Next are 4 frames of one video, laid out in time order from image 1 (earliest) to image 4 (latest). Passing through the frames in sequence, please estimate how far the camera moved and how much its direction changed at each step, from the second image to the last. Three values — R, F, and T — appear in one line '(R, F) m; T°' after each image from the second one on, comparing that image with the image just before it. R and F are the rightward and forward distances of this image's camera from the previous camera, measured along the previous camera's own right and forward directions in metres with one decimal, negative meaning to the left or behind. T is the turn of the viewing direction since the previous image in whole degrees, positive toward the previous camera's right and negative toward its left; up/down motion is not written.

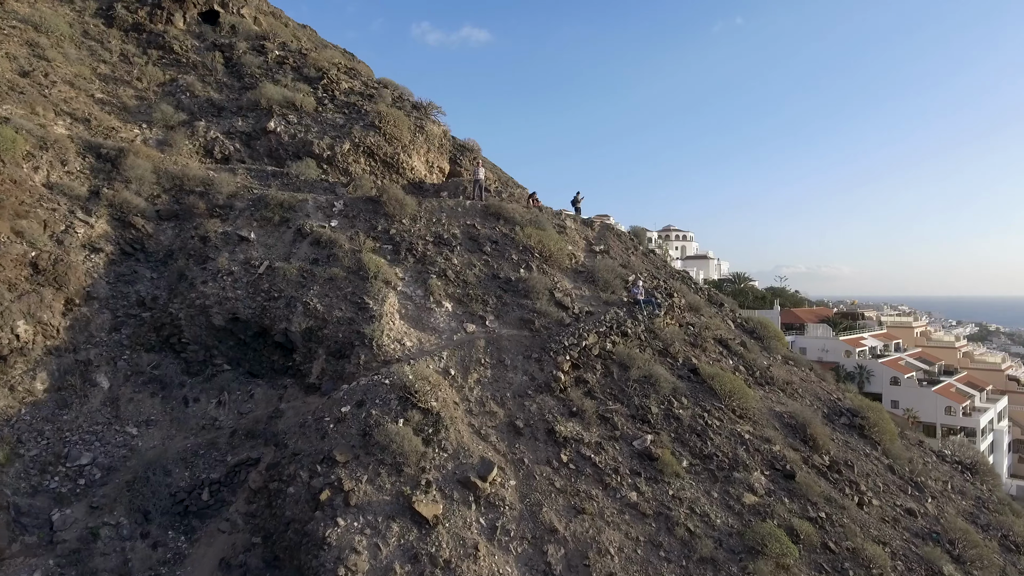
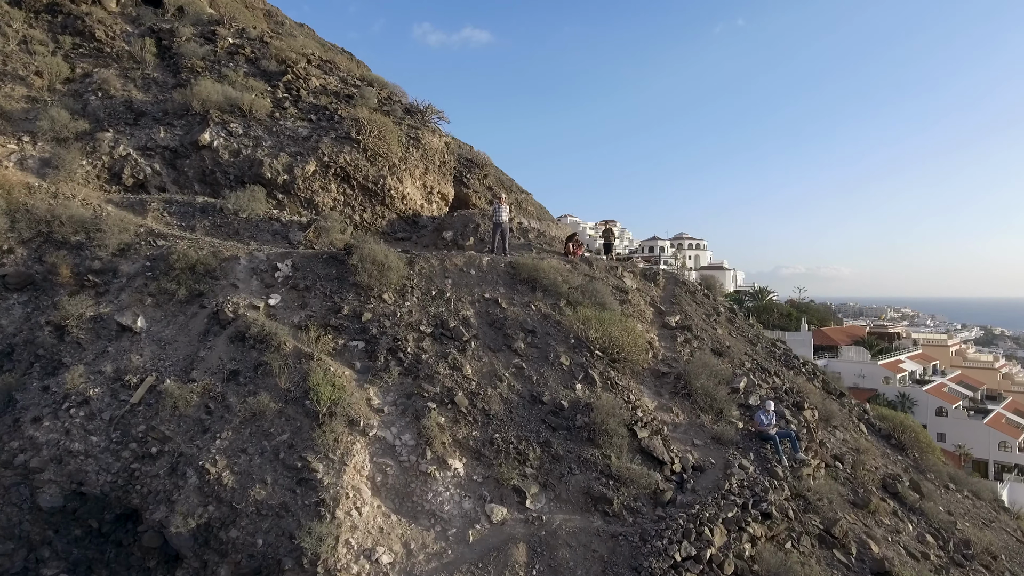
(-0.4, +4.4) m; 0°
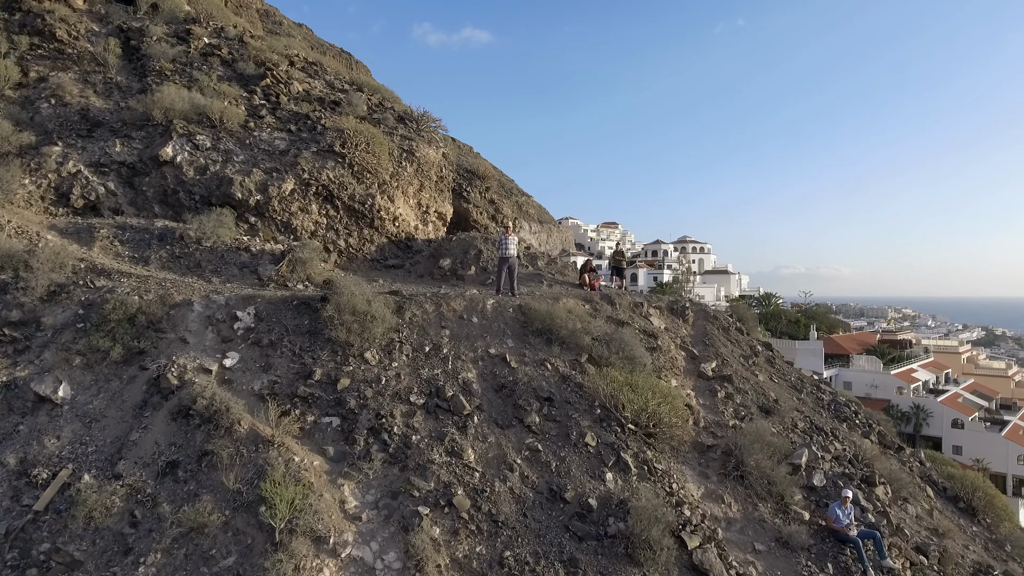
(-0.1, +1.4) m; 0°
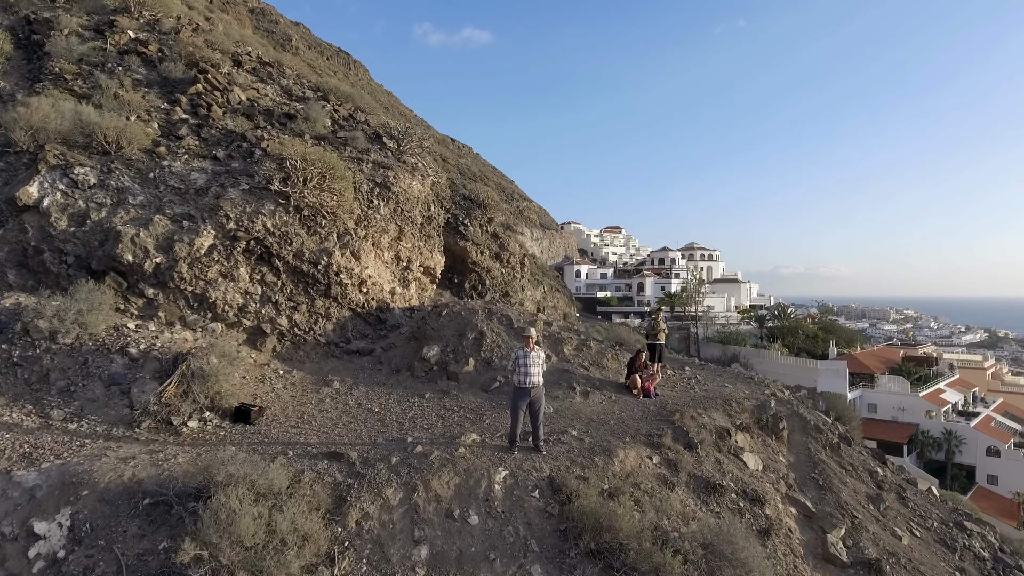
(-0.1, +2.9) m; 0°
